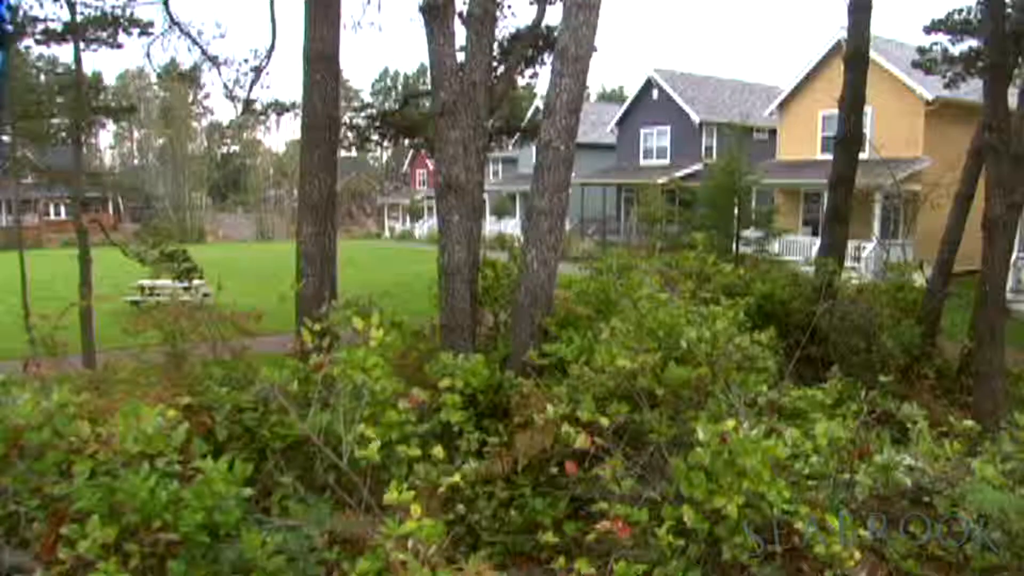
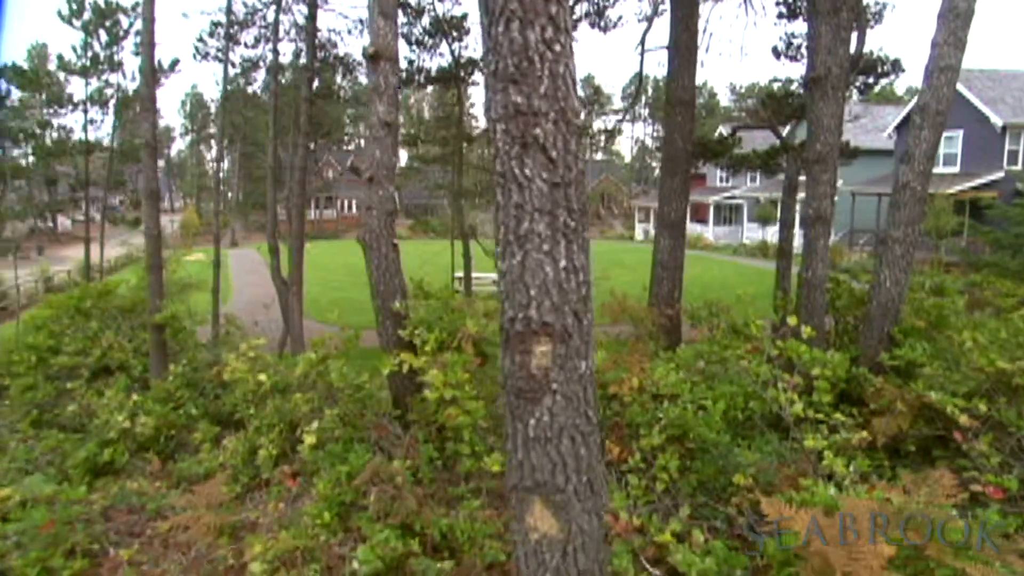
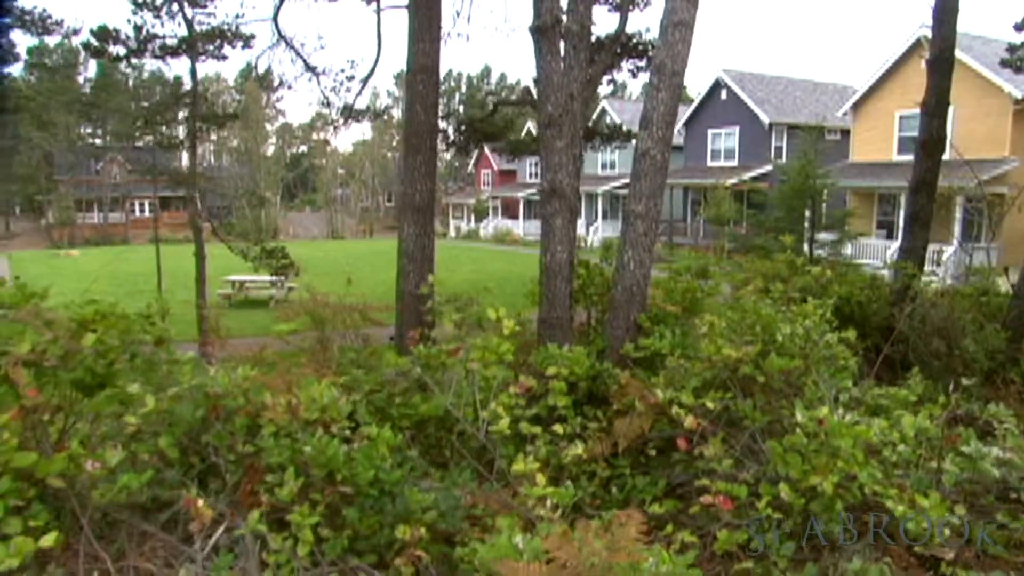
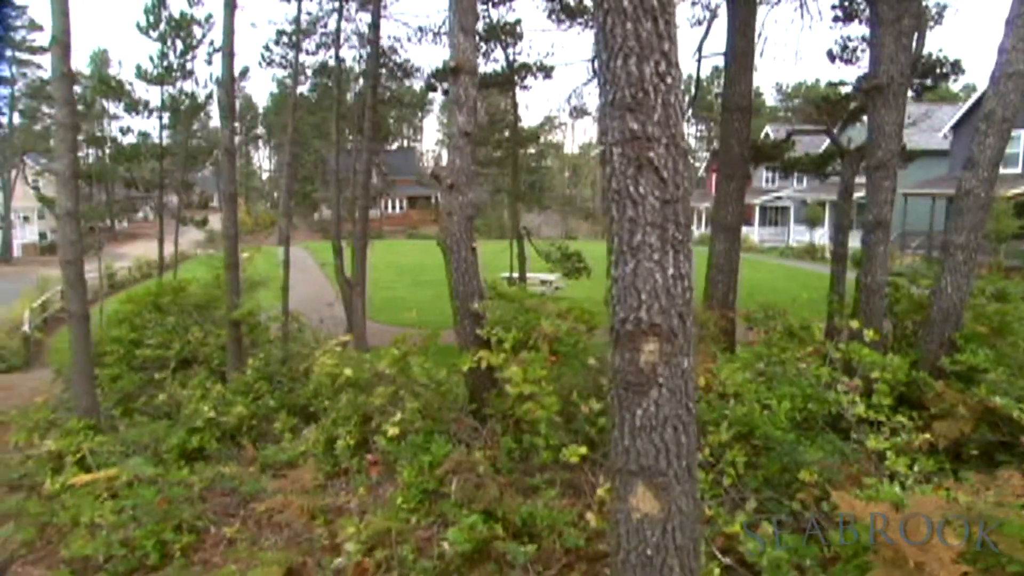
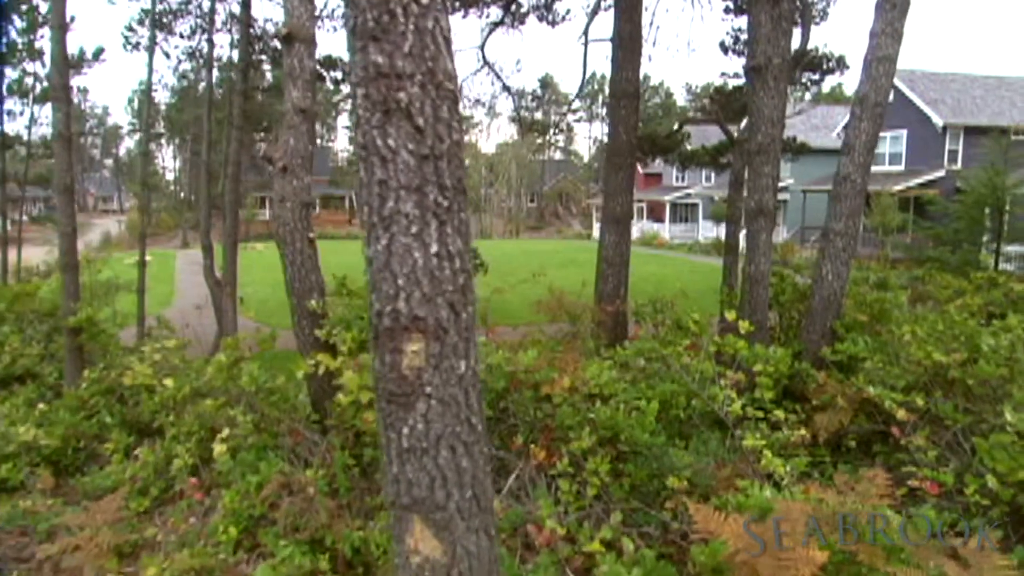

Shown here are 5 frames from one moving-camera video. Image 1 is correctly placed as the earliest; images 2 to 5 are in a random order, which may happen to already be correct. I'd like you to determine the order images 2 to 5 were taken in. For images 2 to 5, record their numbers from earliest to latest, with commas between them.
3, 5, 2, 4
